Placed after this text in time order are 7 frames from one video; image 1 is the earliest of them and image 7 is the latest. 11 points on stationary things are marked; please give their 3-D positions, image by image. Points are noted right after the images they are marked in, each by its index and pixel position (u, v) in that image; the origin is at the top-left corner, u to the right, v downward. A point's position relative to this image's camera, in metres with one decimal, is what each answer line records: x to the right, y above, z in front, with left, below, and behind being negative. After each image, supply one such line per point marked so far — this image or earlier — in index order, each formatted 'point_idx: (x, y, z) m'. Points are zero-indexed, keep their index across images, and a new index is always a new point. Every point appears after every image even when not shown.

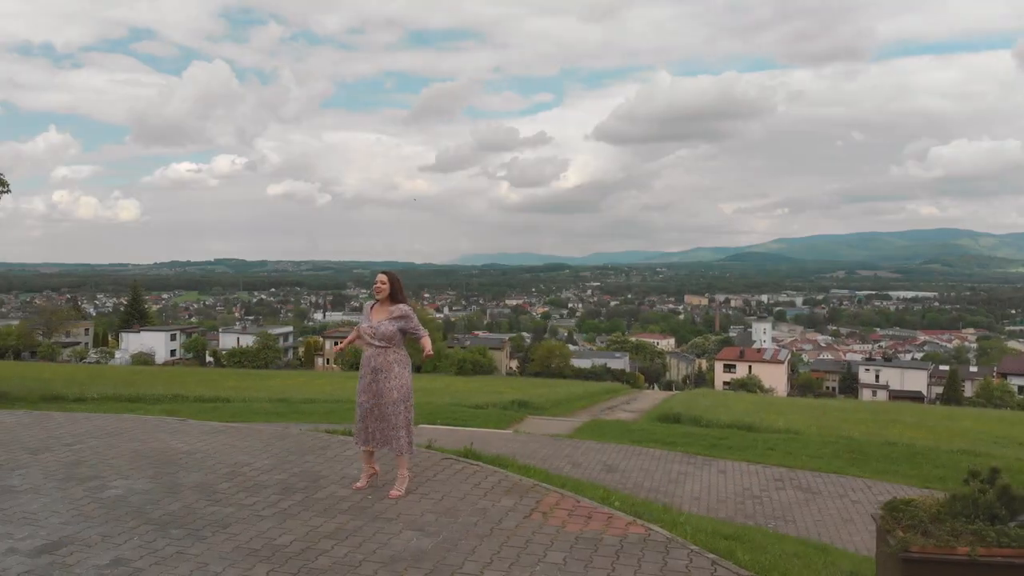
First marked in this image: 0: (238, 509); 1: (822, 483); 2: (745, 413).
0: (-1.0, -0.9, +3.3) m
1: (+2.8, -1.7, +7.6) m
2: (+4.8, -2.6, +17.6) m
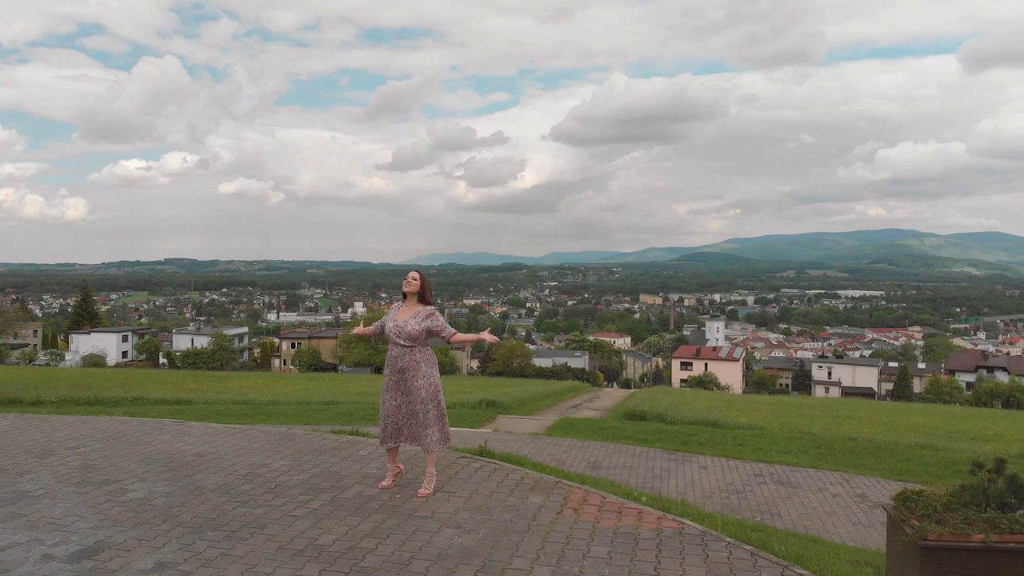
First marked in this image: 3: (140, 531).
0: (-0.9, -0.9, +3.3) m
1: (+2.7, -1.7, +7.8) m
2: (+4.1, -2.6, +17.9) m
3: (-1.3, -0.9, +3.0) m
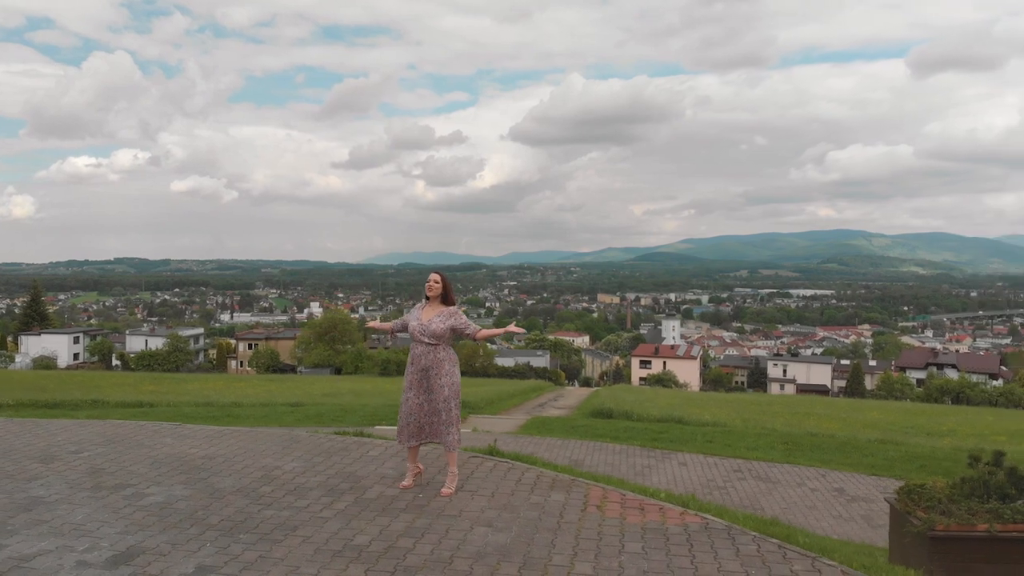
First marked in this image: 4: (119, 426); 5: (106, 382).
0: (-0.8, -0.9, +3.3) m
1: (+2.5, -1.7, +8.0) m
2: (+3.4, -2.5, +18.1) m
3: (-1.2, -0.9, +3.0) m
4: (-2.2, -0.8, +4.8) m
5: (-9.0, -2.1, +18.9) m
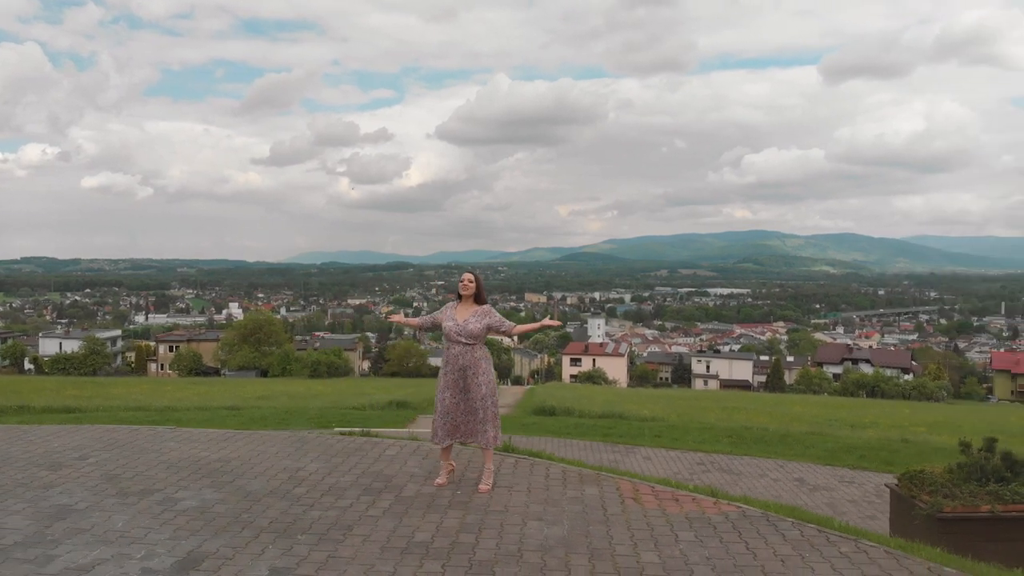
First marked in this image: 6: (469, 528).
0: (-0.6, -0.9, +3.3) m
1: (+2.2, -1.7, +8.3) m
2: (+2.1, -2.5, +18.5) m
3: (-1.0, -0.9, +2.9) m
4: (-2.2, -0.8, +4.7) m
5: (-10.3, -2.1, +18.0) m
6: (-0.2, -0.9, +3.1) m
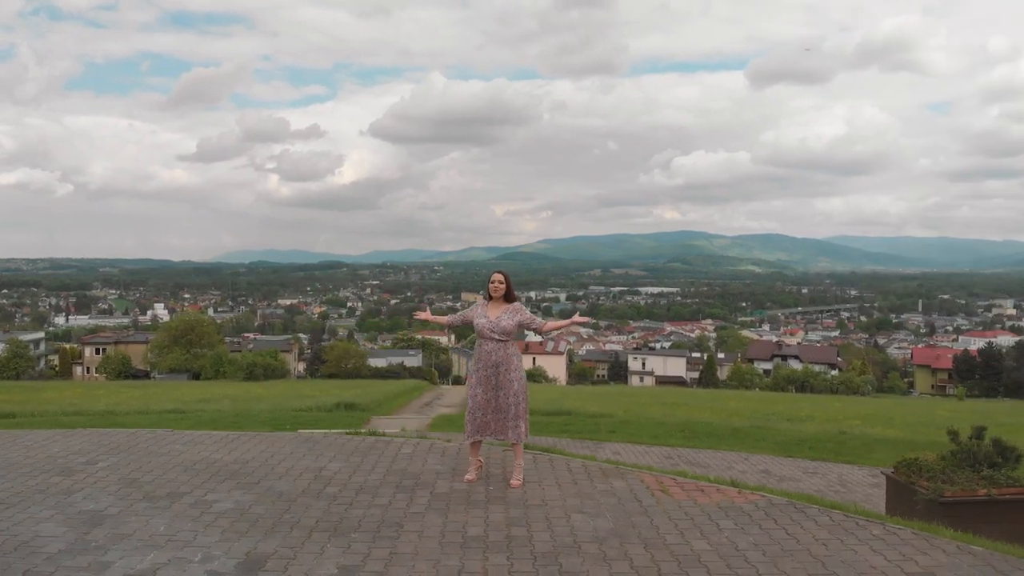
0: (-0.5, -0.8, +3.3) m
1: (+1.9, -1.7, +8.5) m
2: (+0.9, -2.5, +18.6) m
3: (-0.8, -0.9, +2.9) m
4: (-2.1, -0.8, +4.5) m
5: (-11.4, -2.1, +17.2) m
6: (0.0, -0.9, +3.1) m
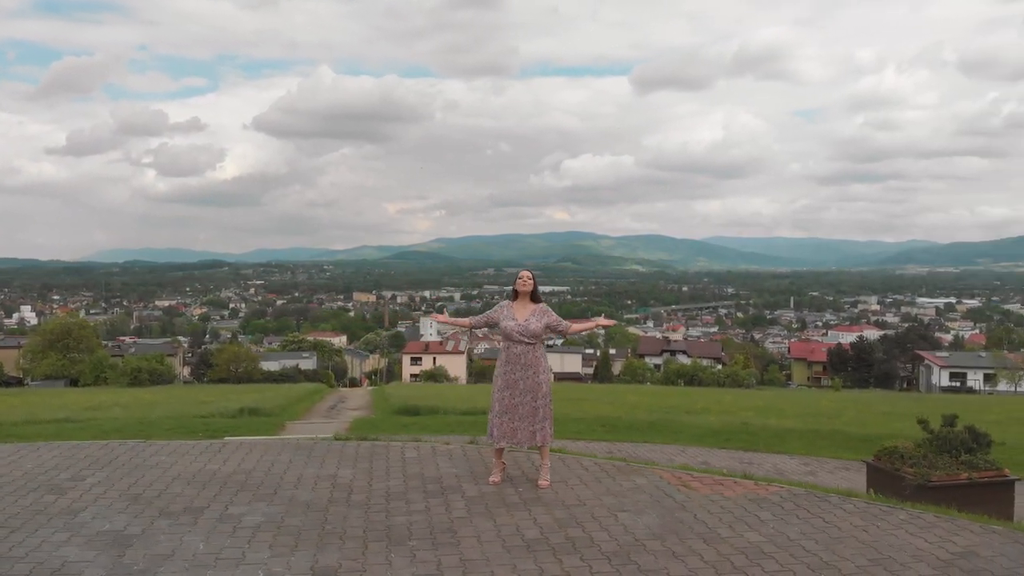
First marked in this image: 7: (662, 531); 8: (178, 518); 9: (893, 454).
0: (-0.3, -0.8, +3.2) m
1: (+1.4, -1.7, +8.7) m
2: (-1.0, -2.5, +18.6) m
3: (-0.6, -0.9, +2.8) m
4: (-2.1, -0.8, +4.2) m
5: (-13.0, -2.2, +15.5) m
6: (+0.2, -0.9, +3.1) m
7: (+0.5, -0.9, +3.0) m
8: (-1.2, -0.8, +3.1) m
9: (+2.0, -0.9, +4.5) m
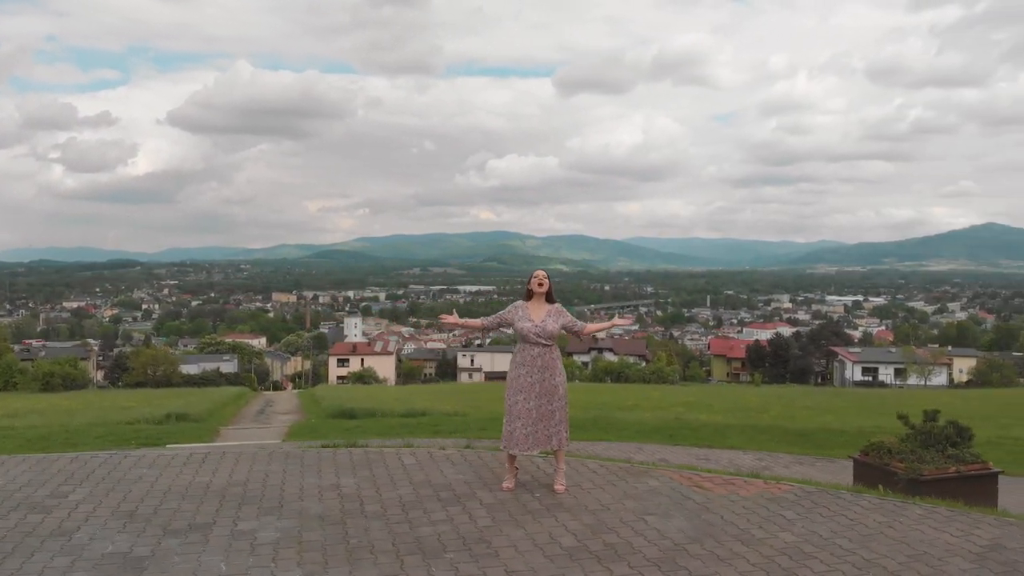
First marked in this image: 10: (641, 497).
0: (-0.2, -0.8, +3.0) m
1: (+1.0, -1.7, +8.7) m
2: (-2.3, -2.5, +18.3) m
3: (-0.4, -0.9, +2.6) m
4: (-2.1, -0.8, +3.9) m
5: (-14.0, -2.2, +14.1) m
6: (+0.3, -0.9, +3.0) m
7: (+0.6, -0.9, +3.0) m
8: (-1.1, -0.8, +2.9) m
9: (+2.0, -0.9, +4.6) m
10: (+0.5, -0.8, +3.4) m
